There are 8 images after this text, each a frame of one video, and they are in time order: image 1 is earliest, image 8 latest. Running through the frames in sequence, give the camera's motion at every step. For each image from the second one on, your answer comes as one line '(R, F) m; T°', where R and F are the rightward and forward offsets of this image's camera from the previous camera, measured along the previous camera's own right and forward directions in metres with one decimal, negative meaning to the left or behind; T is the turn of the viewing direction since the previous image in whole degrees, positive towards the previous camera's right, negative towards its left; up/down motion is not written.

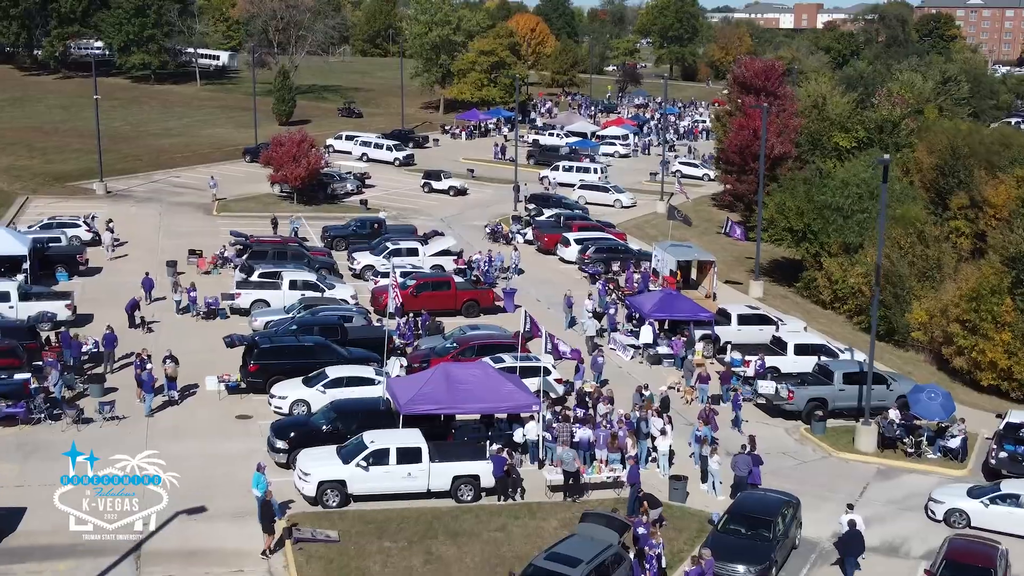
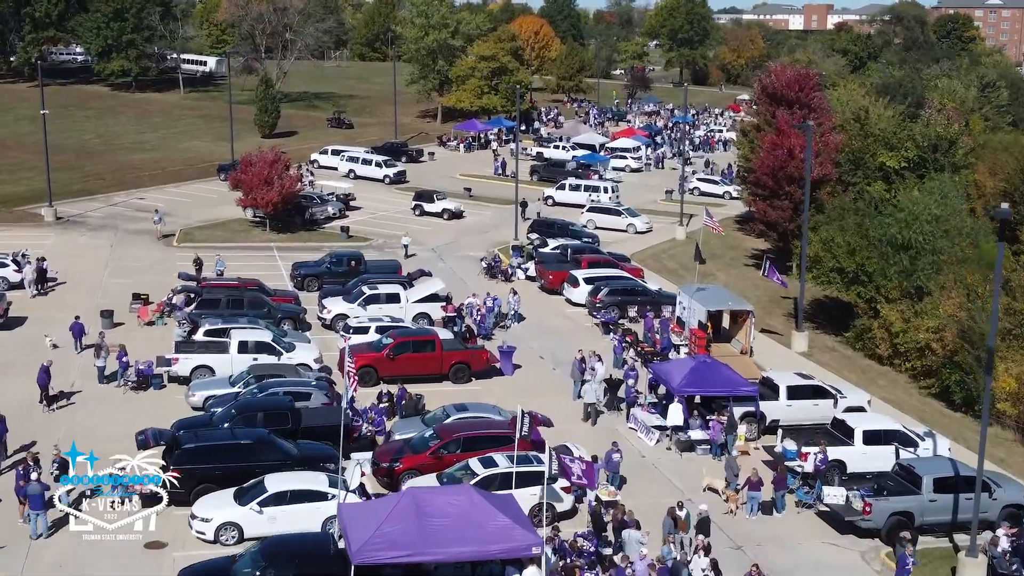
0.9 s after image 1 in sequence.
(+0.2, +6.0) m; 0°
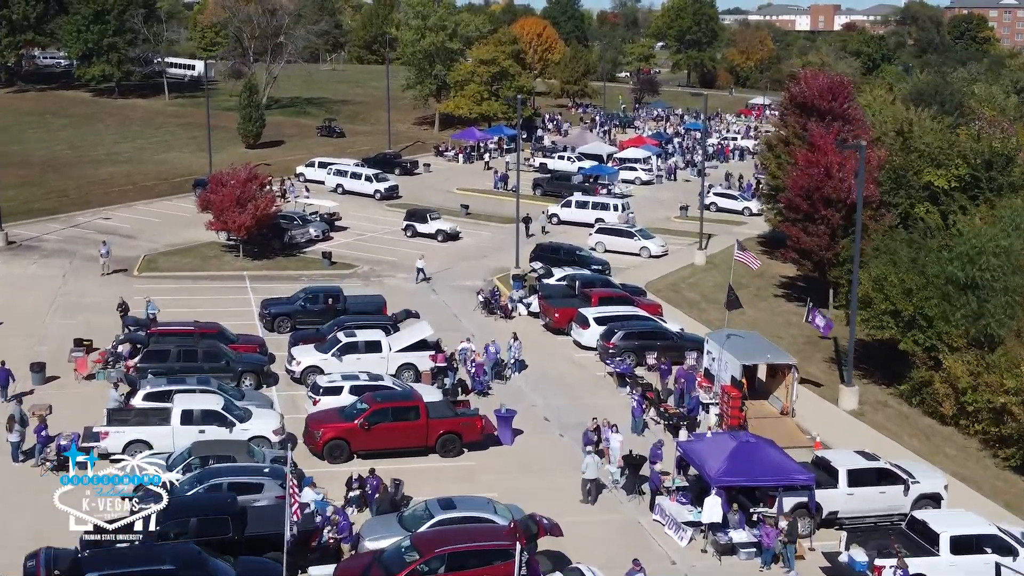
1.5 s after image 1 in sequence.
(+0.1, +4.7) m; 0°
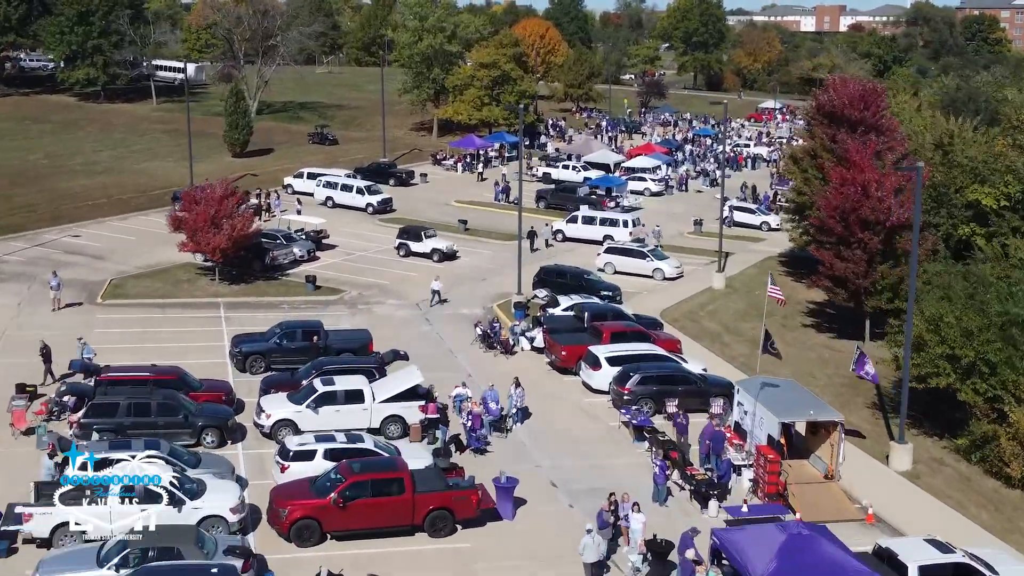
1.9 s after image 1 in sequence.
(0.0, +3.6) m; 0°
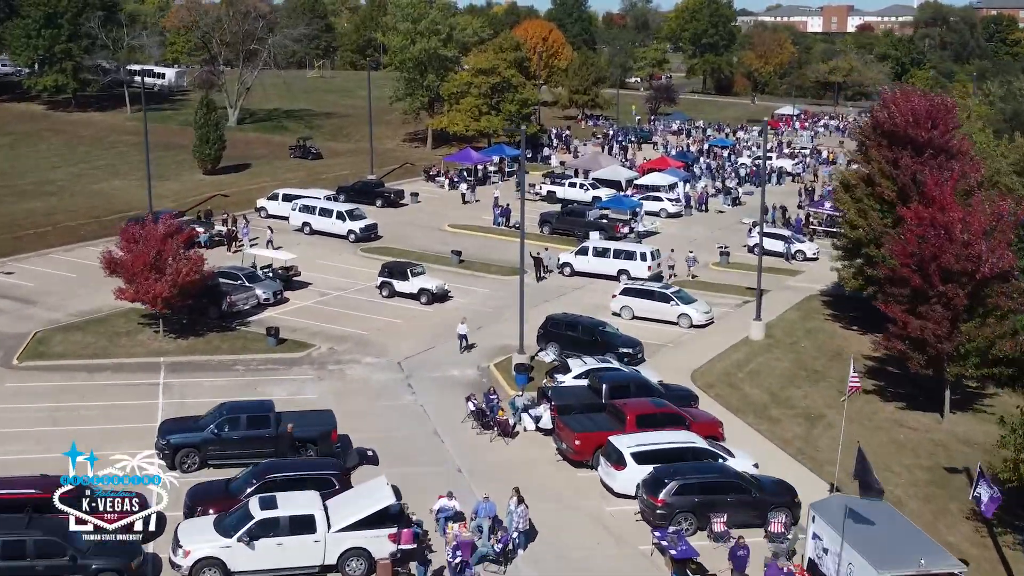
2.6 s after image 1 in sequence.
(0.0, +6.1) m; 0°
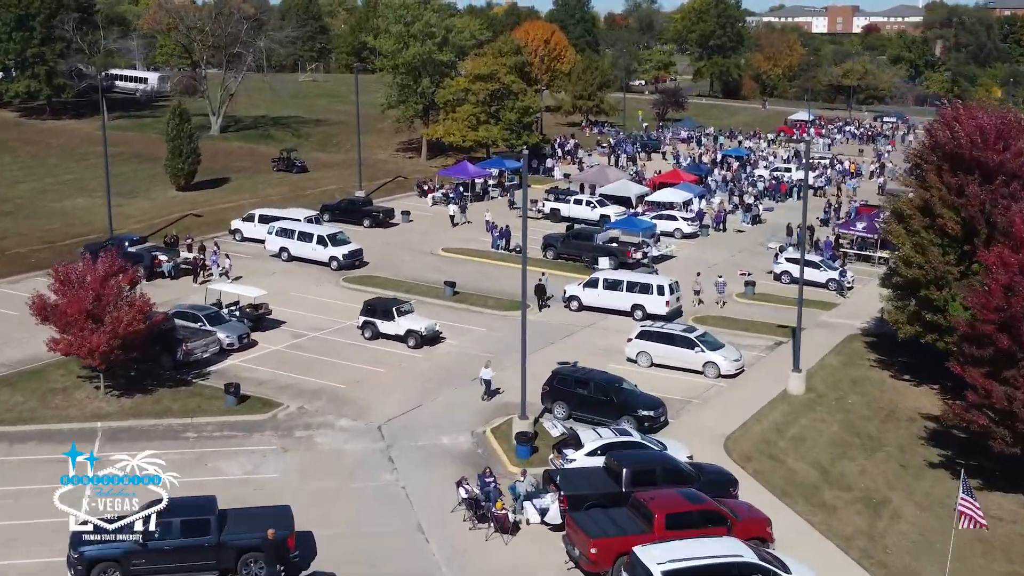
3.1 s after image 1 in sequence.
(0.0, +4.6) m; 0°
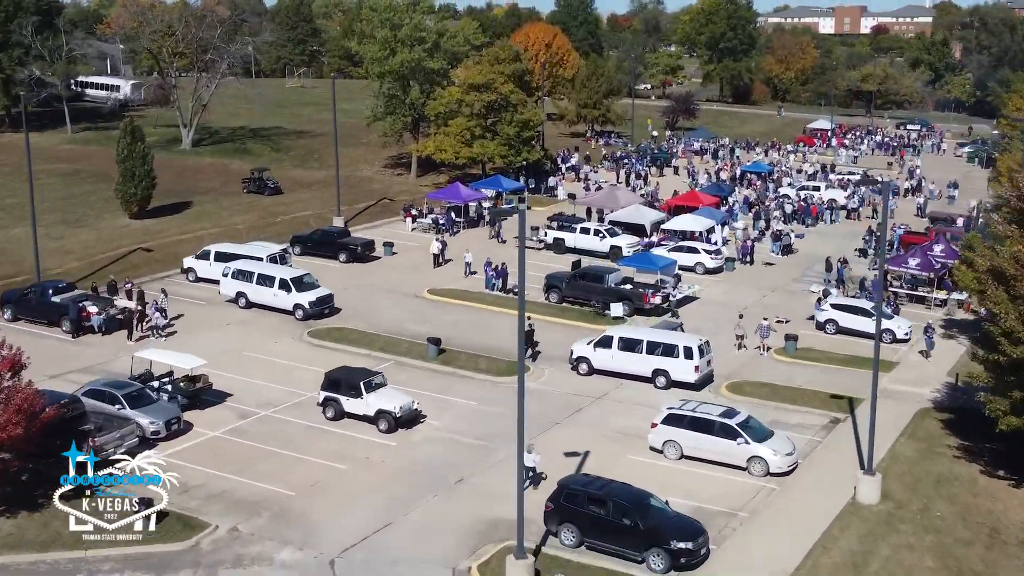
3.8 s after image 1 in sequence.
(+0.2, +6.2) m; 0°
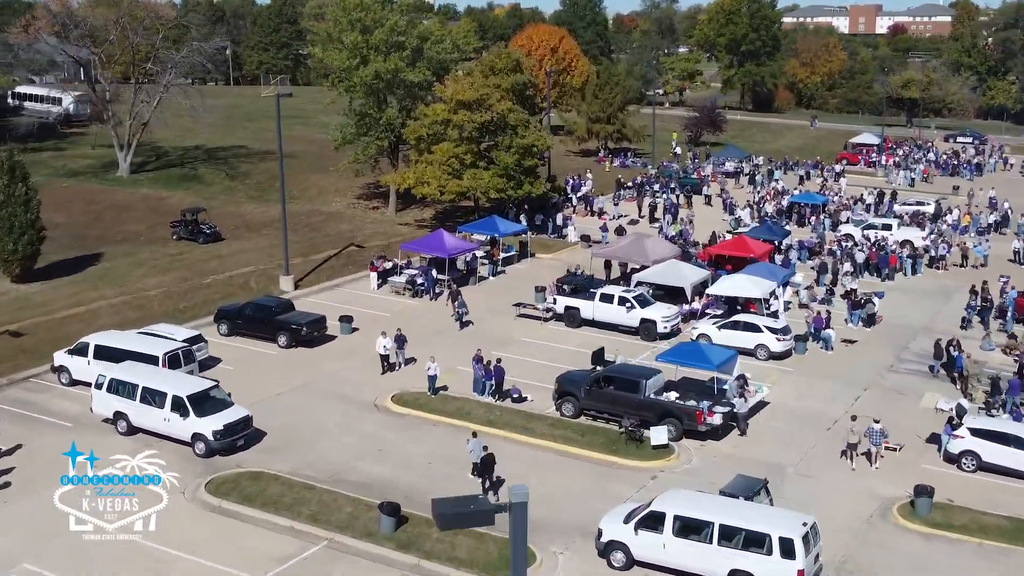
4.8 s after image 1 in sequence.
(+0.2, +10.9) m; 0°
